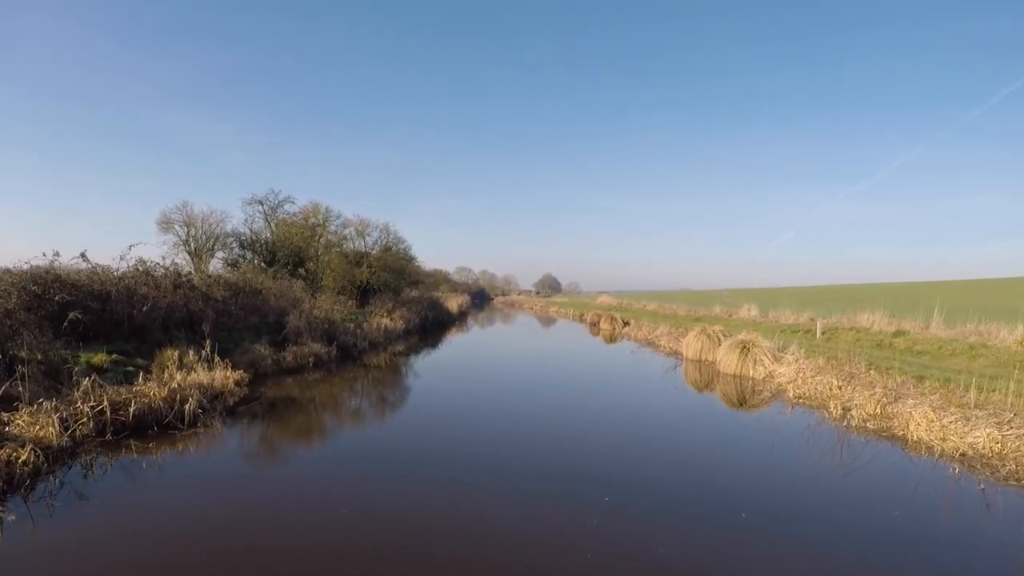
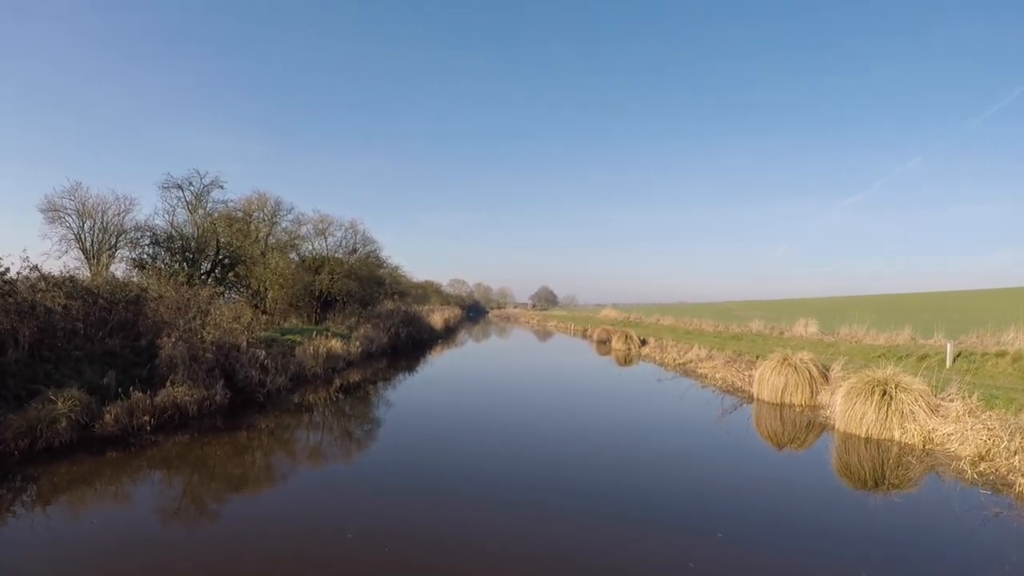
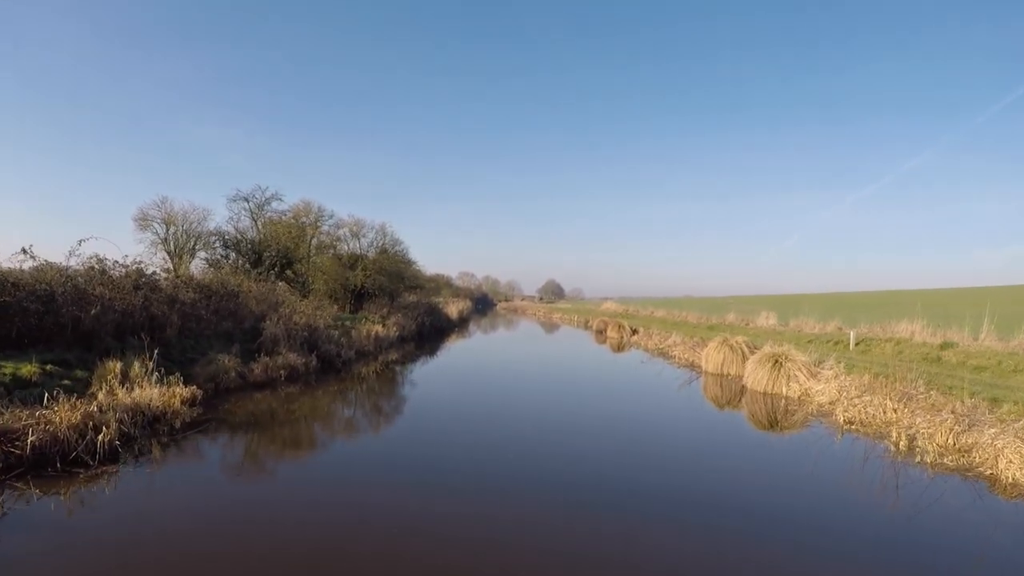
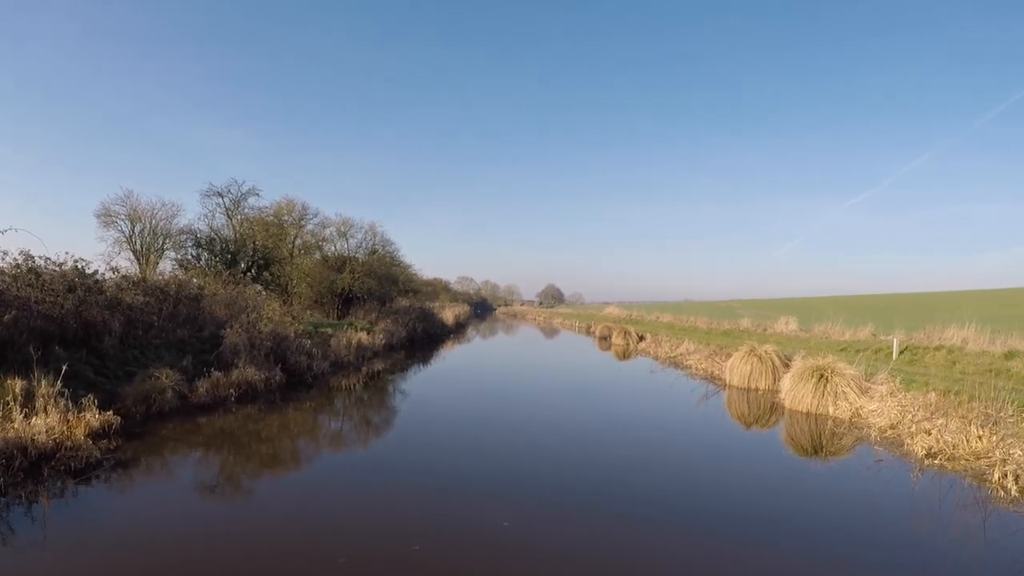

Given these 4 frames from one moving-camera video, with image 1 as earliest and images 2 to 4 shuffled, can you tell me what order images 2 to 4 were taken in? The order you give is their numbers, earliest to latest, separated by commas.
3, 4, 2
